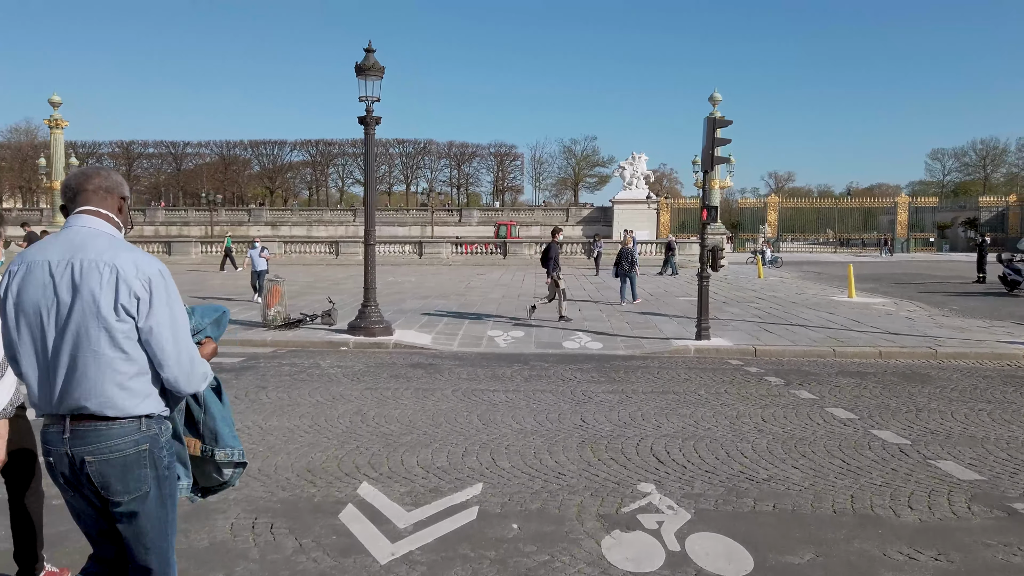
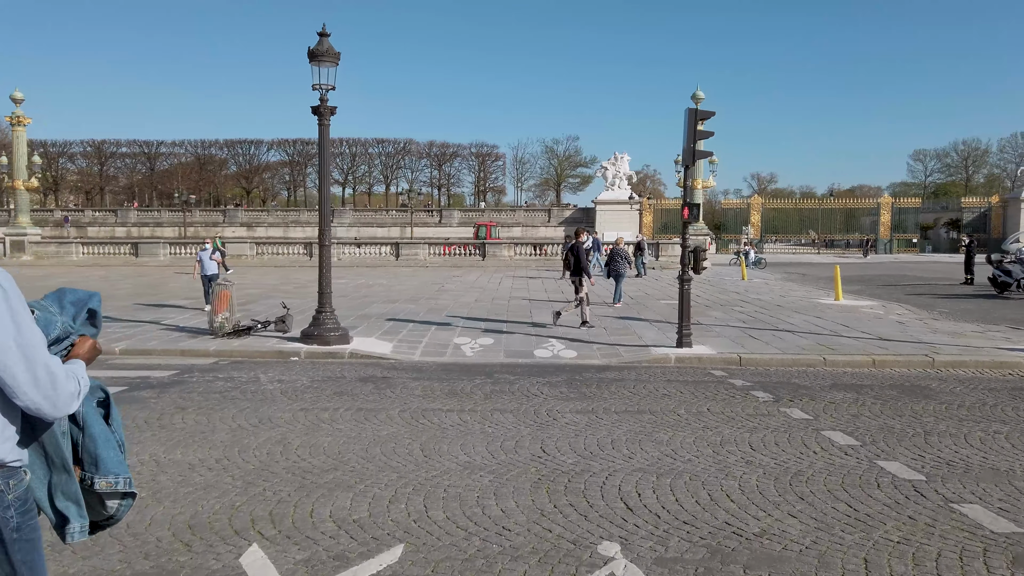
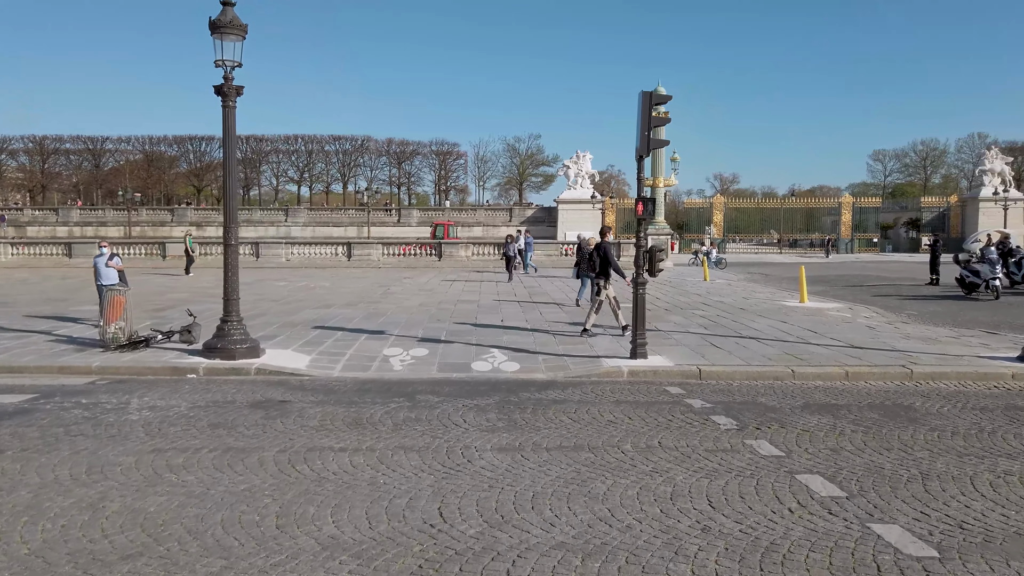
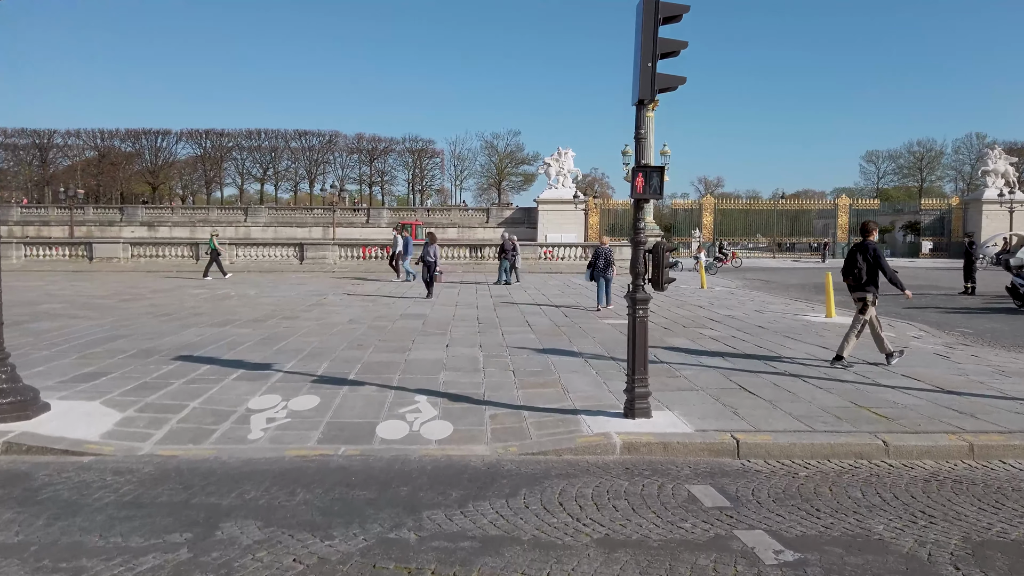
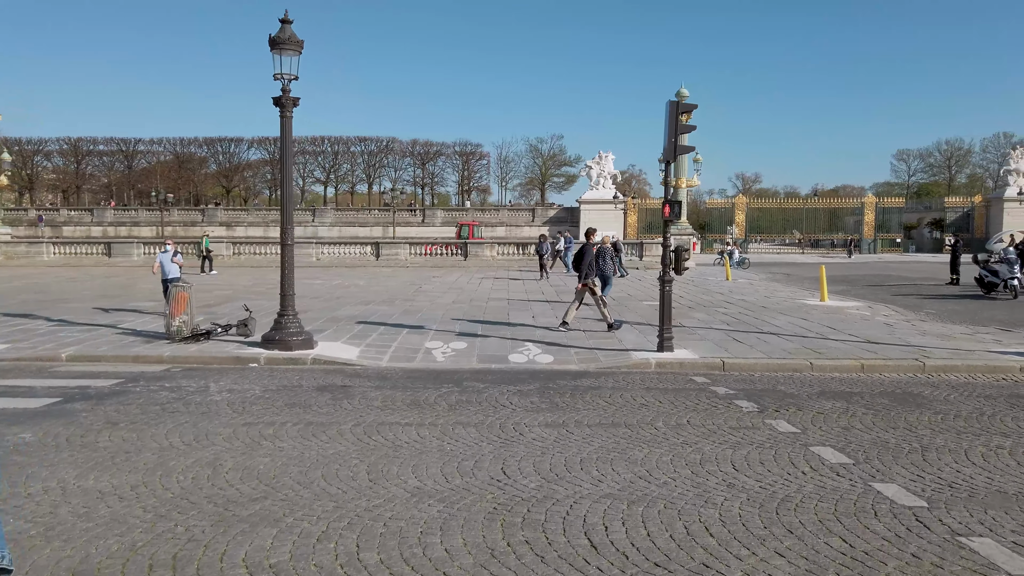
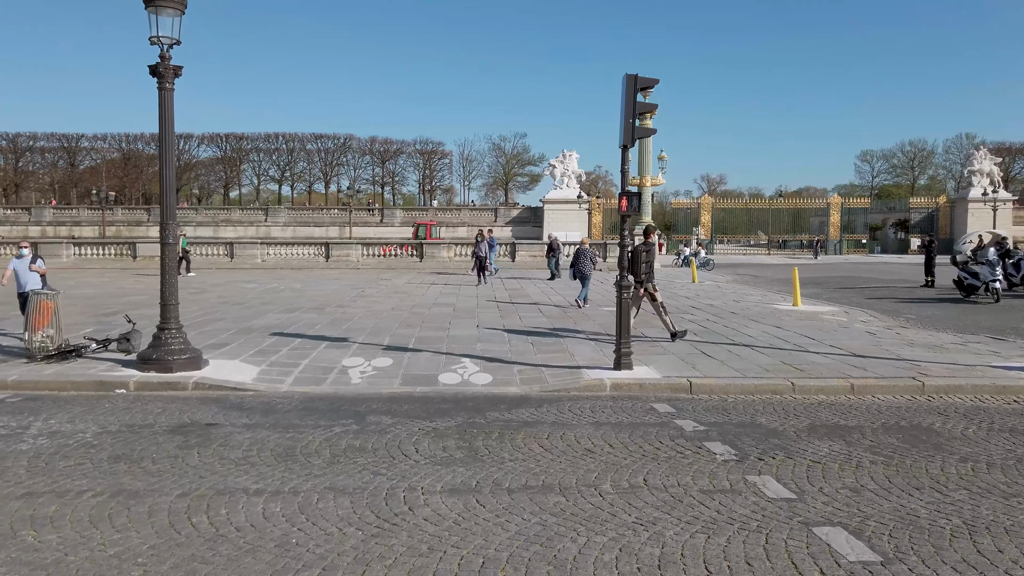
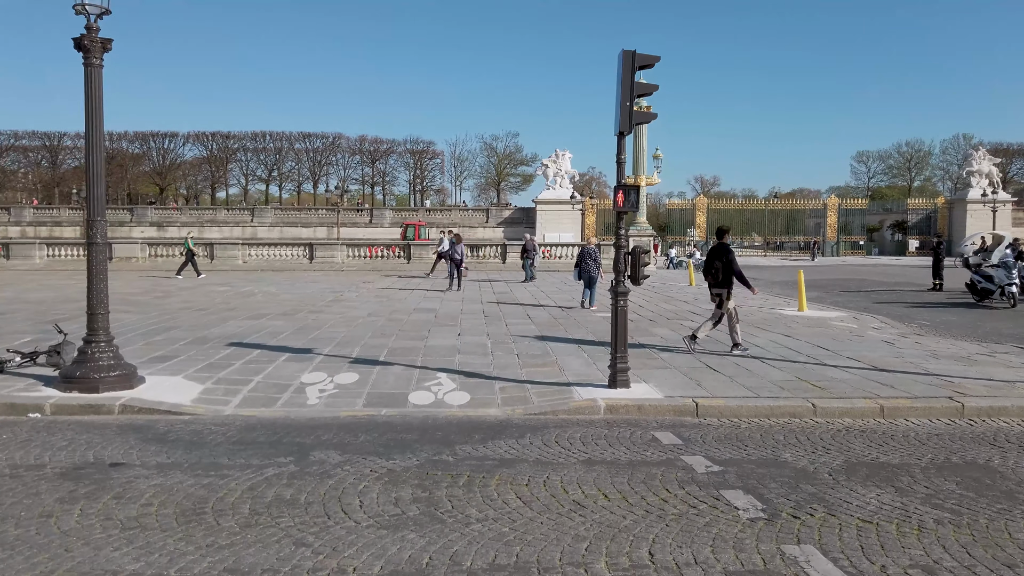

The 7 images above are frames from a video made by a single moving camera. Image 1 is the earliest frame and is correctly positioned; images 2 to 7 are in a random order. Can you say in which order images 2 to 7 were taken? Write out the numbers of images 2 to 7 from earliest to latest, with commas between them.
2, 5, 3, 6, 7, 4
